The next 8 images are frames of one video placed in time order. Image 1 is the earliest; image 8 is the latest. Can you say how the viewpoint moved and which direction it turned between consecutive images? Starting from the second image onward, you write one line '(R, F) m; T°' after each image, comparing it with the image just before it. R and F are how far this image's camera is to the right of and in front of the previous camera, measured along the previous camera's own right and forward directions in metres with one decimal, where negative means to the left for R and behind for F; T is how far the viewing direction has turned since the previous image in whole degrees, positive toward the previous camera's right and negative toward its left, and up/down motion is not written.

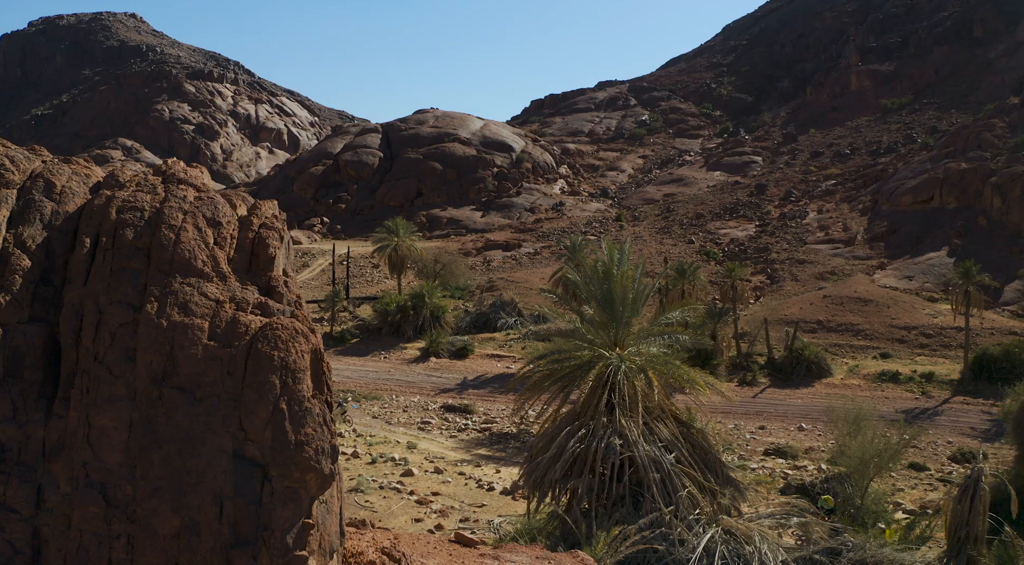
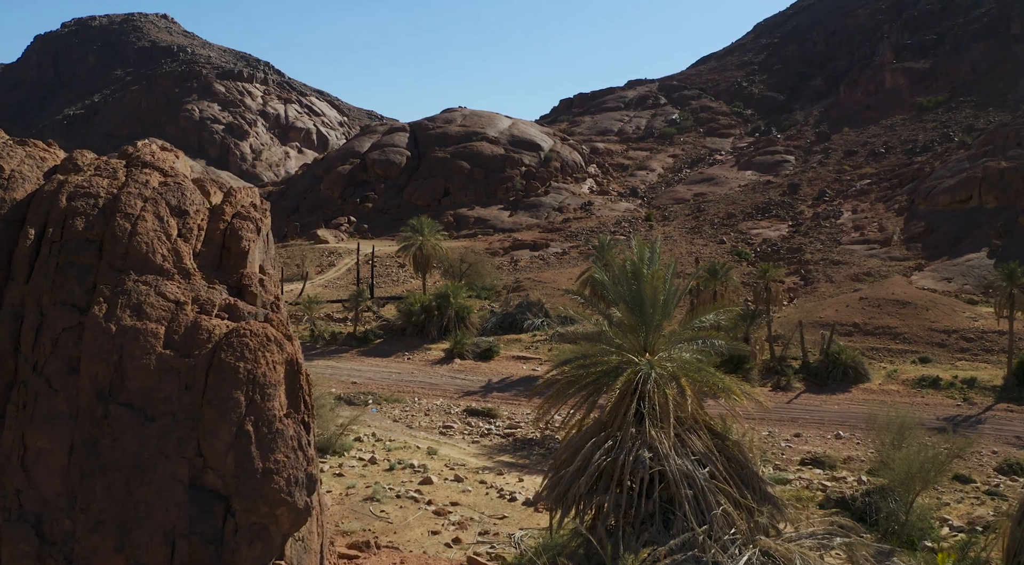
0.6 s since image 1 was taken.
(+0.1, +0.6) m; -2°
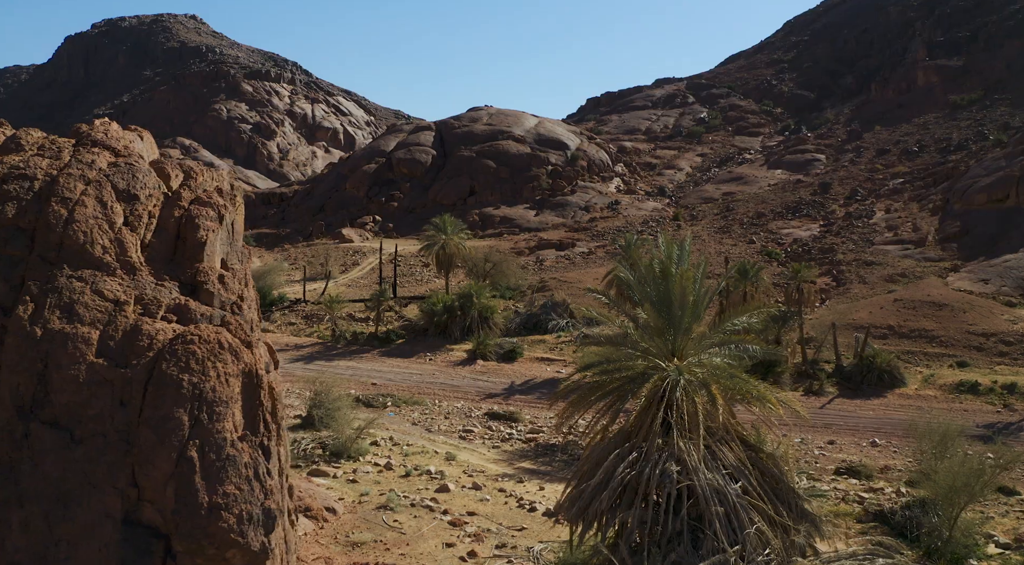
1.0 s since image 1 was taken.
(+0.1, +0.6) m; -1°
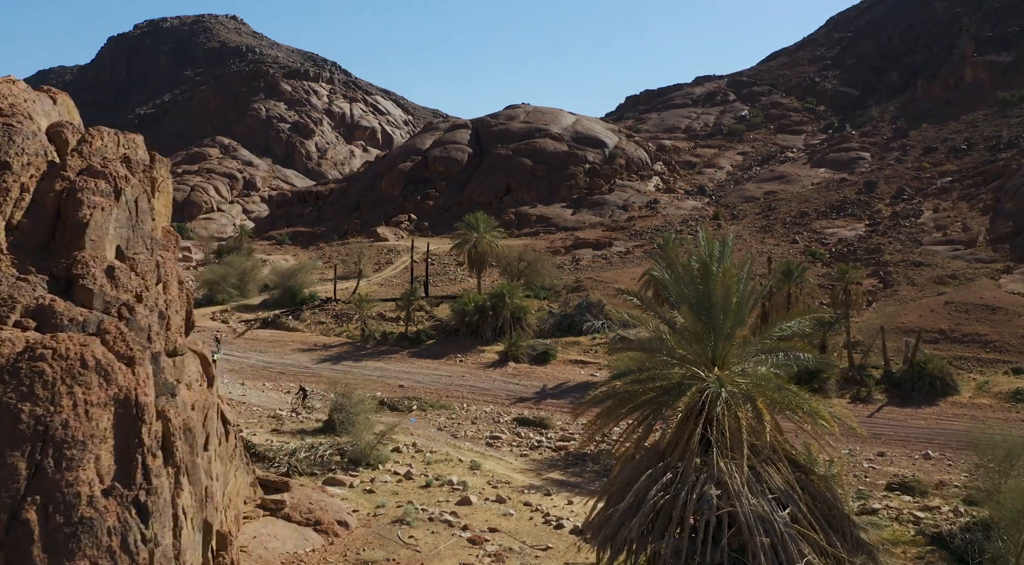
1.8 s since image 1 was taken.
(+0.1, +0.8) m; -2°
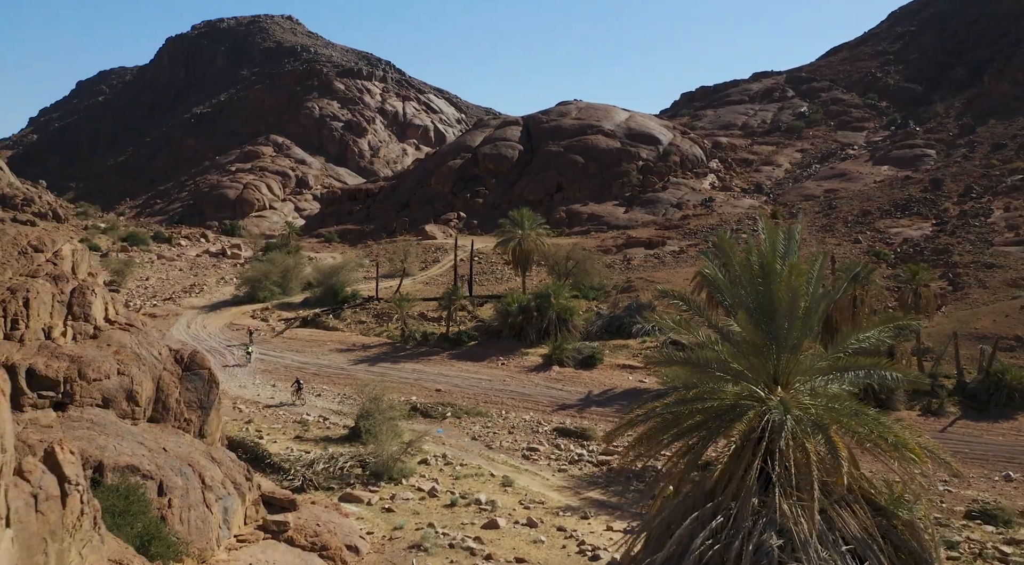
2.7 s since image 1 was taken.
(+0.2, +1.2) m; -3°
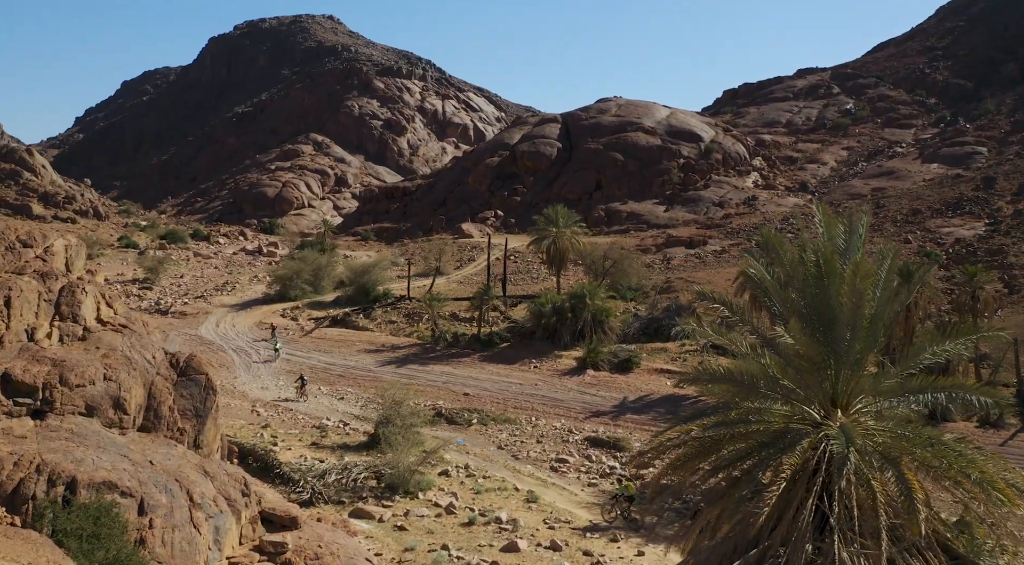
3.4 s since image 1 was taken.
(+0.2, +0.9) m; -2°
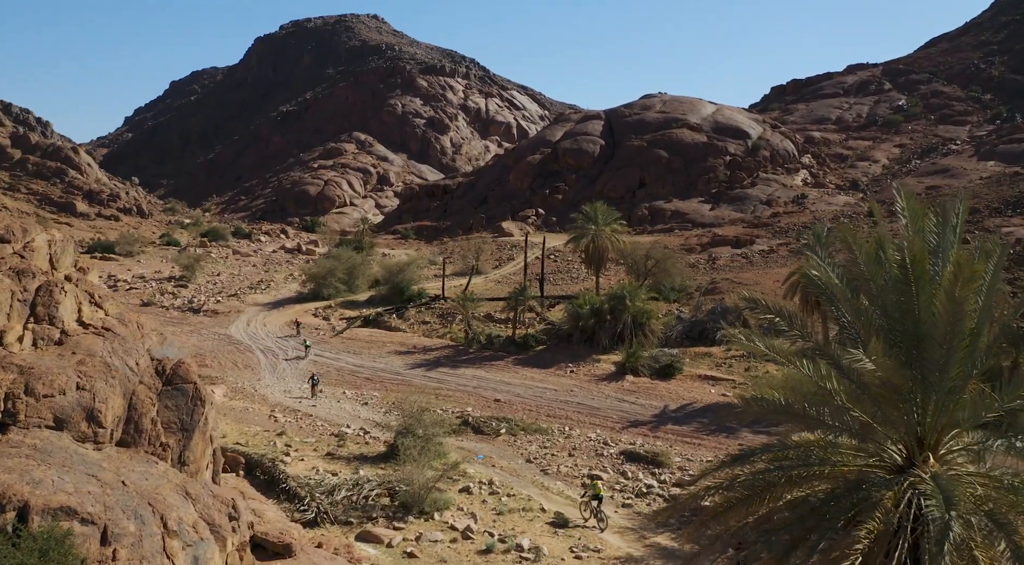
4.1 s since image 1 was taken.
(+0.2, +1.1) m; -2°
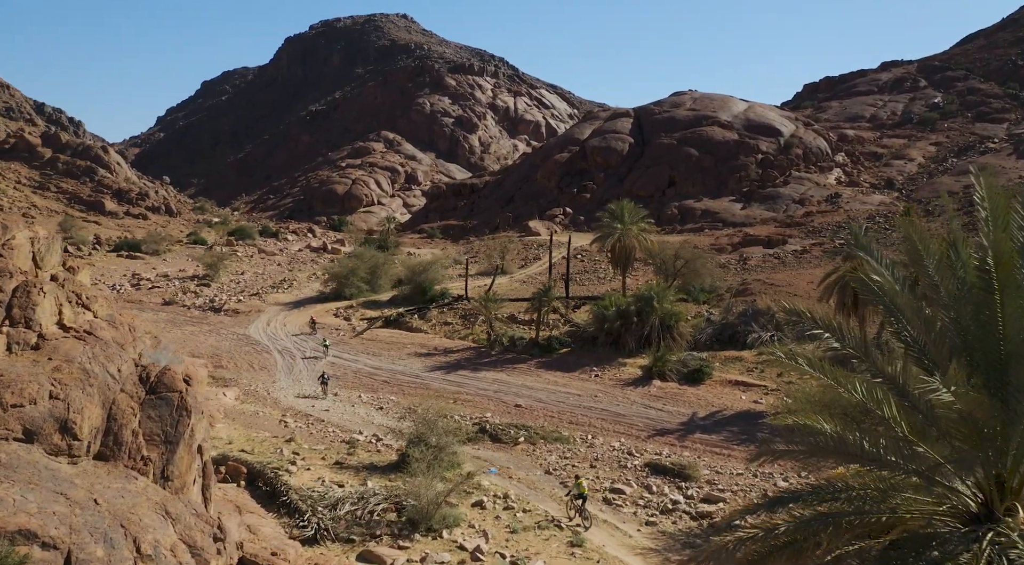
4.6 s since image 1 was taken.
(+0.1, +0.7) m; -2°
